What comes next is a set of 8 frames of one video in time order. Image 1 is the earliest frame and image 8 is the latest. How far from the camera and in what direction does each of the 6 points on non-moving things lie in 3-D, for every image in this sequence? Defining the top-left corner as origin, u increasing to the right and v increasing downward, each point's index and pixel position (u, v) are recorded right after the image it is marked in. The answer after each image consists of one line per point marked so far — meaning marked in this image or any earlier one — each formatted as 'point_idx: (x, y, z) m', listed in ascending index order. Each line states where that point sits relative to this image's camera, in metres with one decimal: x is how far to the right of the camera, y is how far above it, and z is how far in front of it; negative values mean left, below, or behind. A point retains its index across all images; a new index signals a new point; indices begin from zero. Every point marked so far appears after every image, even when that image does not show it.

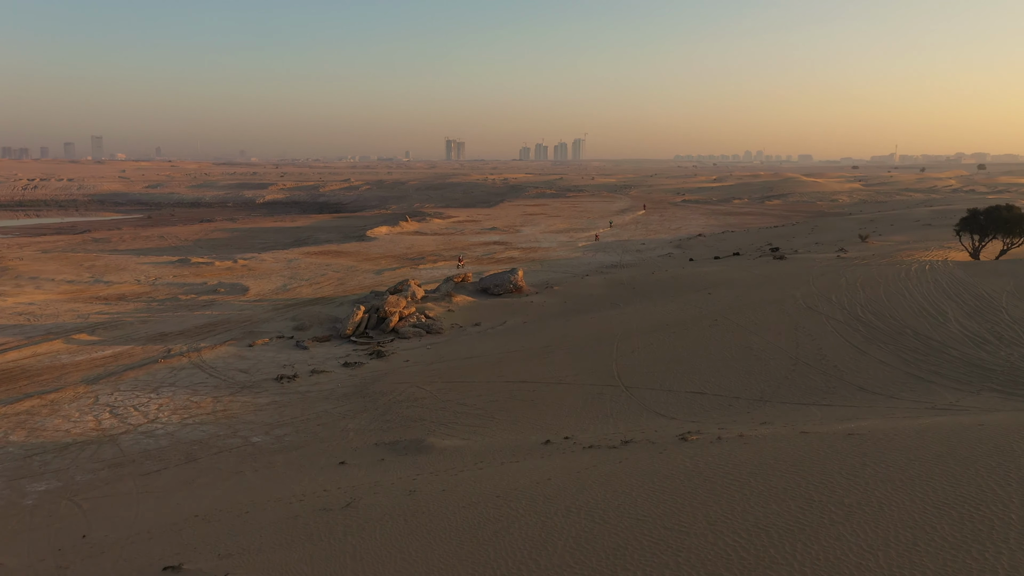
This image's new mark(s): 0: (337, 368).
0: (-2.9, -1.4, +14.3) m
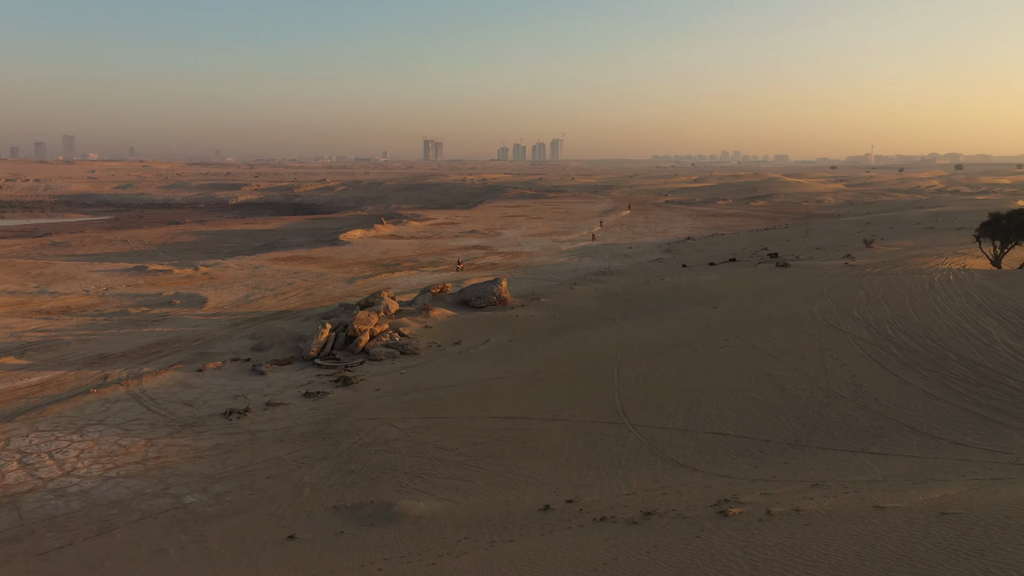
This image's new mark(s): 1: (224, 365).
0: (-3.2, -1.6, +12.4) m
1: (-5.0, -1.3, +14.7) m
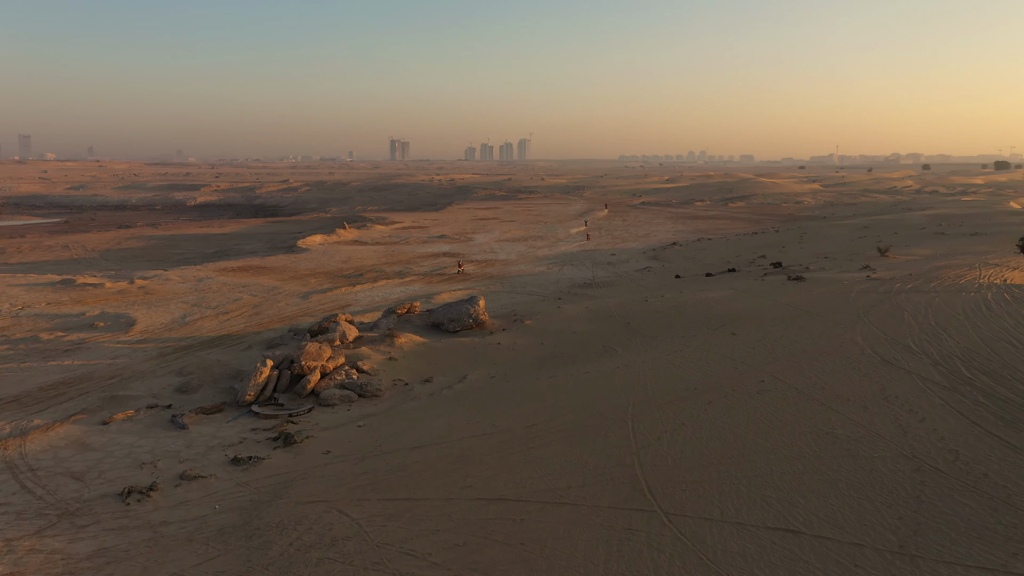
0: (-3.3, -2.0, +9.6) m
1: (-5.2, -1.7, +11.8) m
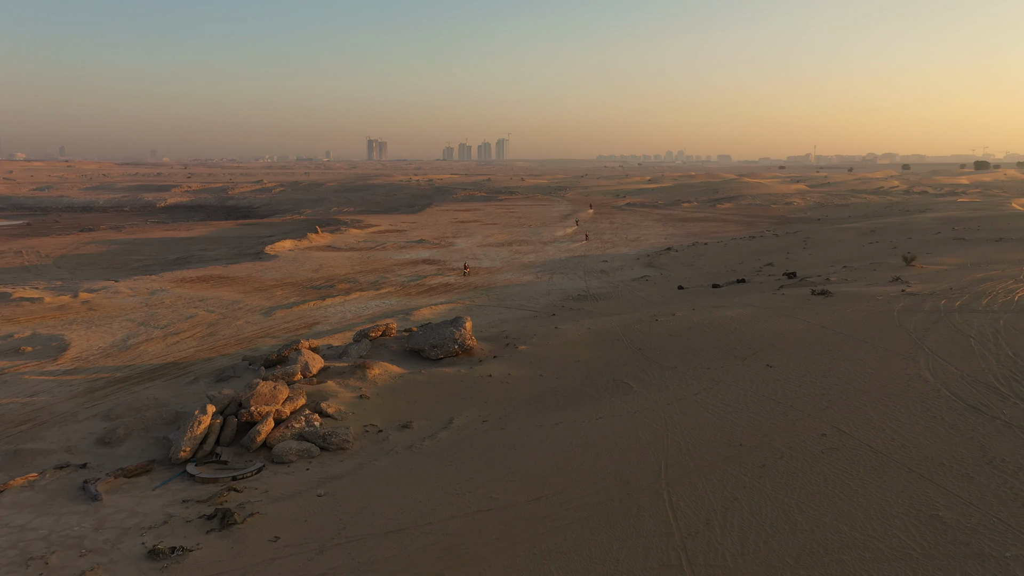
0: (-3.3, -2.4, +7.3) m
1: (-5.2, -2.1, +9.4) m
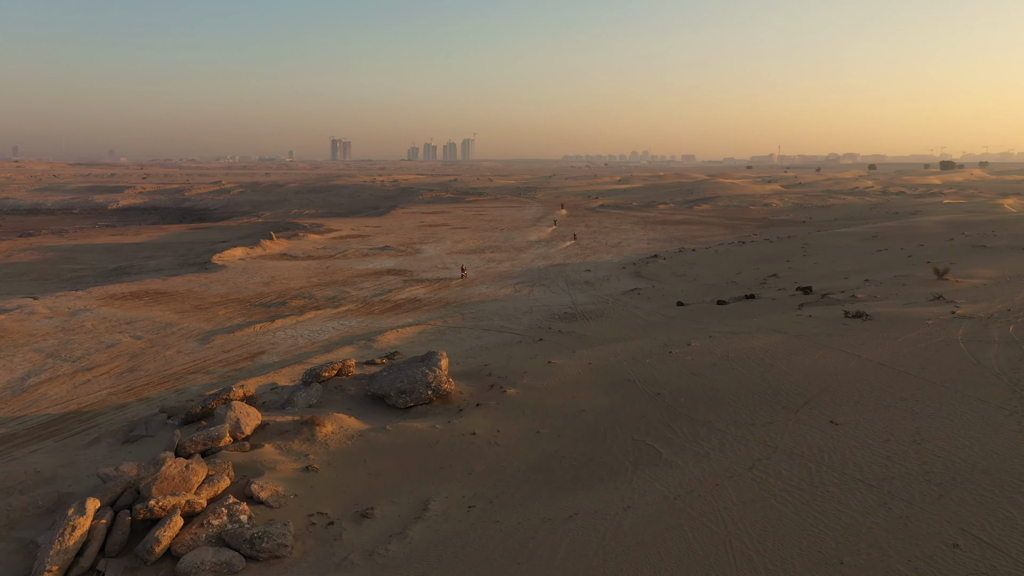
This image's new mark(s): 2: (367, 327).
0: (-3.1, -2.8, +4.5) m
1: (-5.2, -2.5, +6.5) m
2: (-3.1, -0.8, +18.3) m
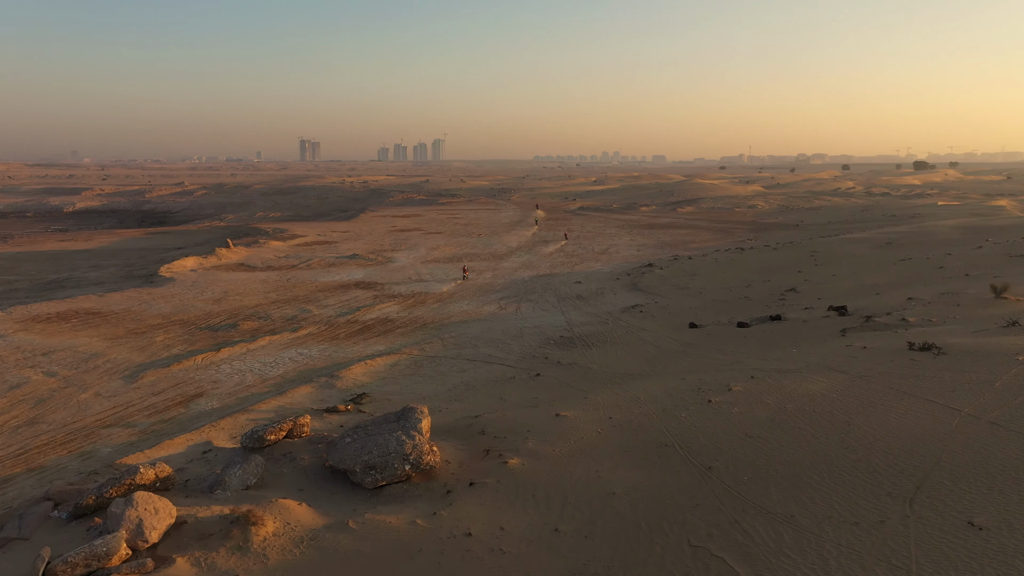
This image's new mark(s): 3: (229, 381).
0: (-2.9, -3.2, +1.7) m
1: (-5.0, -3.0, +3.6) m
2: (-3.3, -1.2, +15.5) m
3: (-4.7, -1.5, +14.0) m
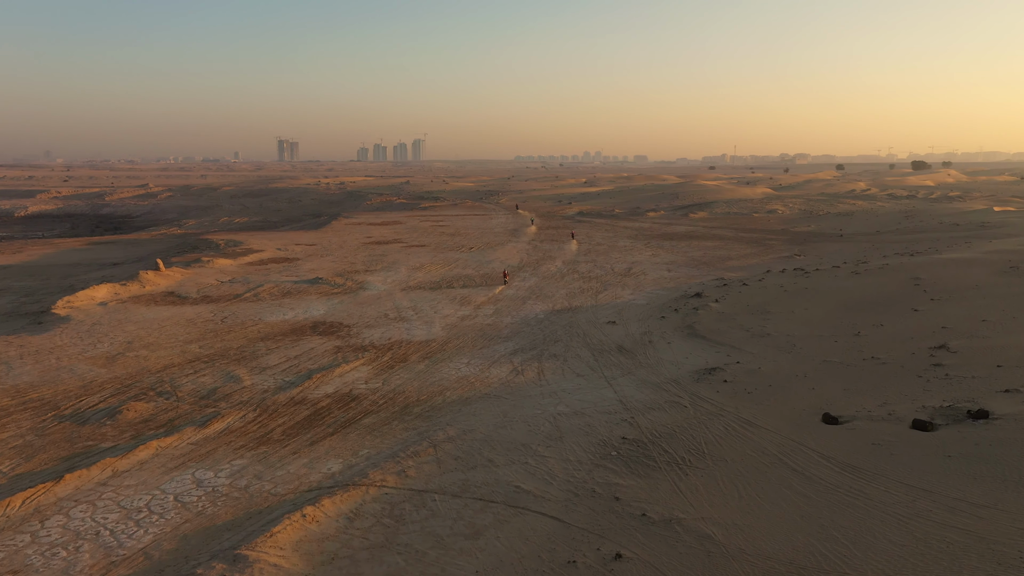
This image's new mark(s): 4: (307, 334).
0: (-2.1, -4.2, -4.7) m
1: (-4.2, -3.9, -2.8) m
2: (-2.9, -2.2, +9.1) m
3: (-4.2, -2.4, +7.6) m
4: (-4.3, -0.9, +17.9) m
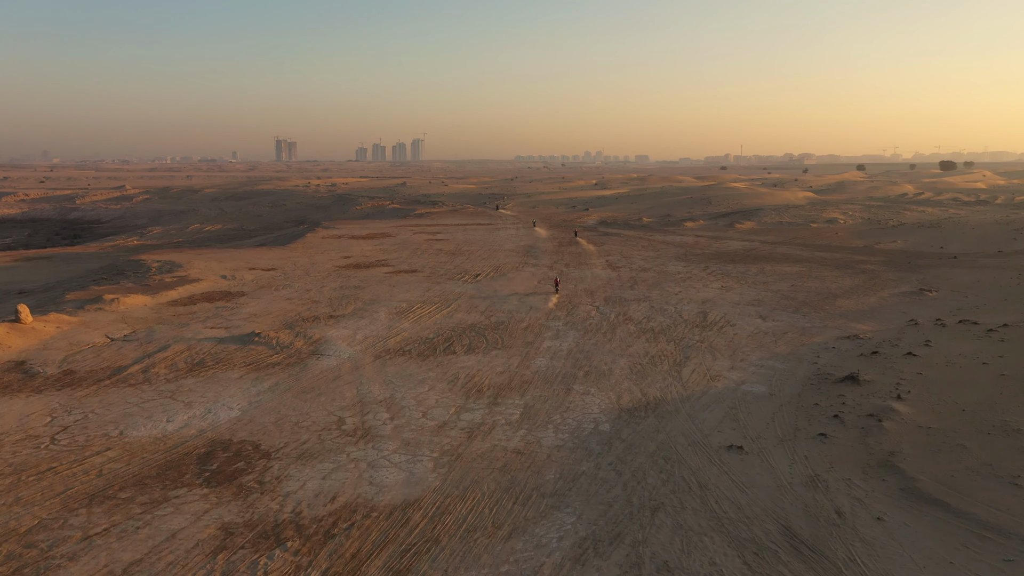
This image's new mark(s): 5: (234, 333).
0: (-1.5, -5.4, -13.0) m
1: (-3.6, -5.1, -11.1) m
2: (-2.3, -3.4, +0.9) m
3: (-3.6, -3.7, -0.7) m
4: (-3.8, -2.2, +9.6) m
5: (-5.9, -0.9, +17.6) m
